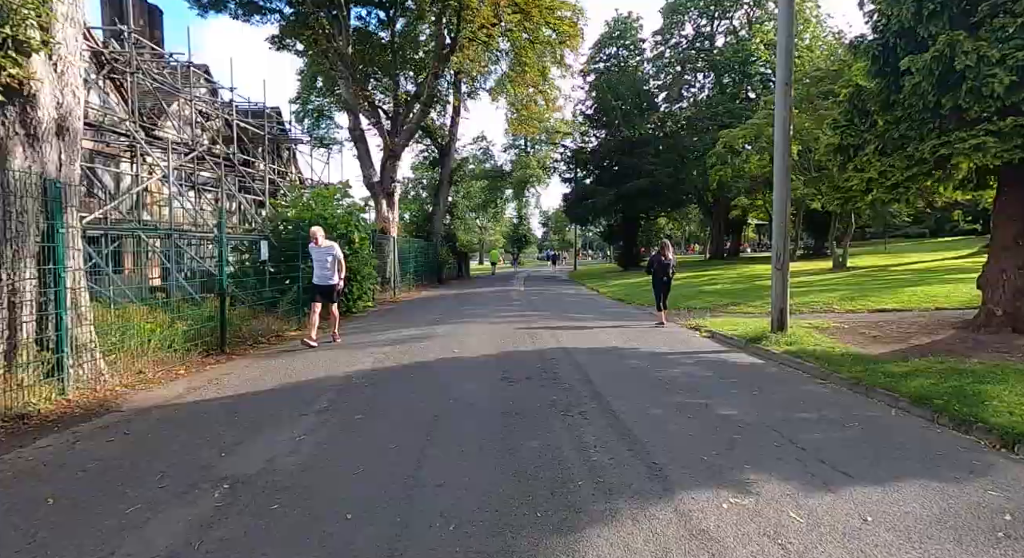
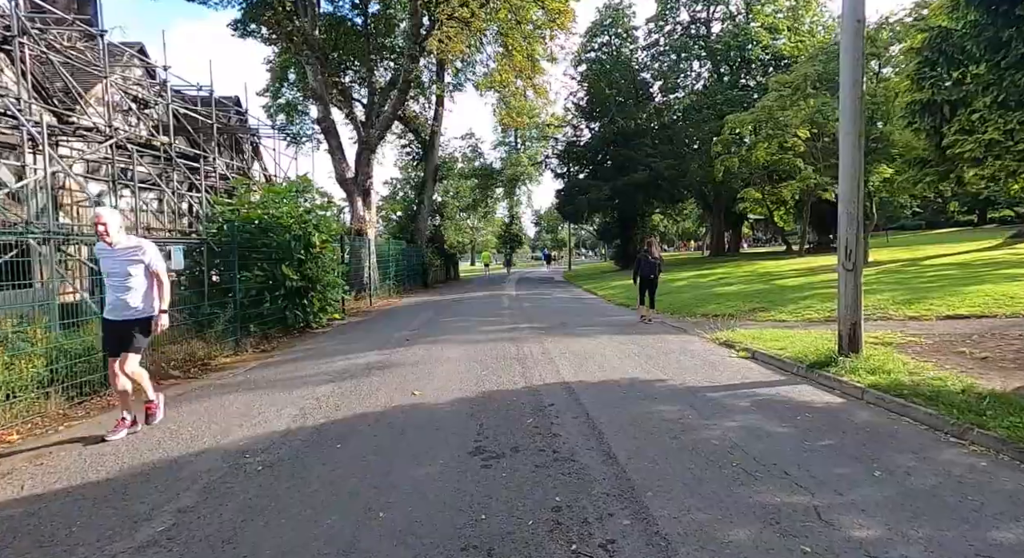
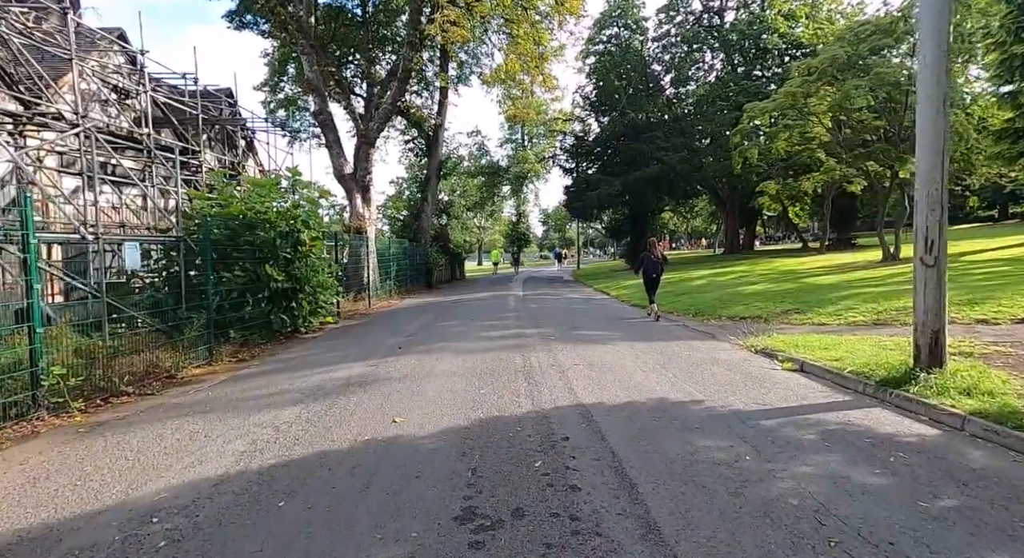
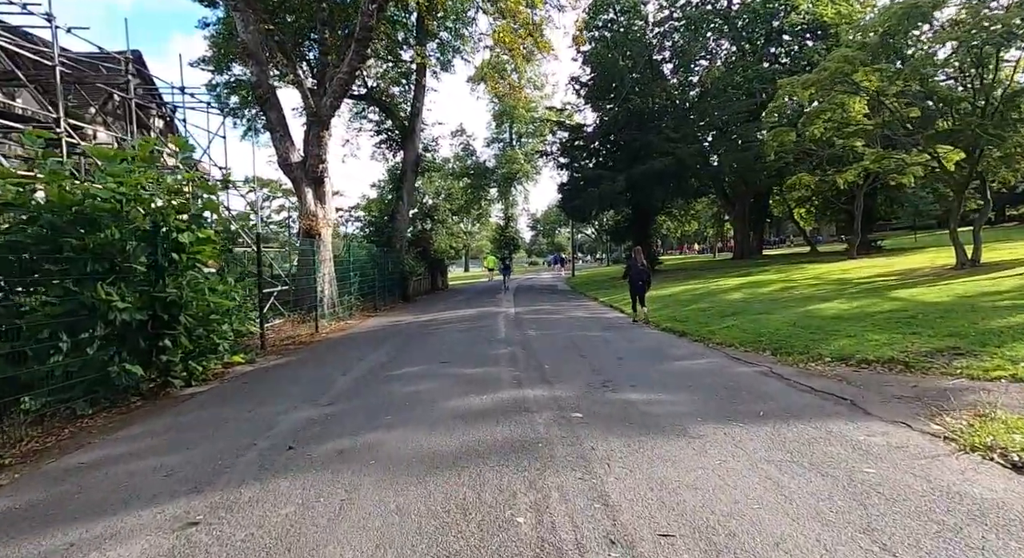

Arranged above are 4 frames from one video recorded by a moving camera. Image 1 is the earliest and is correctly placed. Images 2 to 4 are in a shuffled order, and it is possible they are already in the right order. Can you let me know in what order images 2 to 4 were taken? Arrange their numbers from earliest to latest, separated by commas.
2, 3, 4
